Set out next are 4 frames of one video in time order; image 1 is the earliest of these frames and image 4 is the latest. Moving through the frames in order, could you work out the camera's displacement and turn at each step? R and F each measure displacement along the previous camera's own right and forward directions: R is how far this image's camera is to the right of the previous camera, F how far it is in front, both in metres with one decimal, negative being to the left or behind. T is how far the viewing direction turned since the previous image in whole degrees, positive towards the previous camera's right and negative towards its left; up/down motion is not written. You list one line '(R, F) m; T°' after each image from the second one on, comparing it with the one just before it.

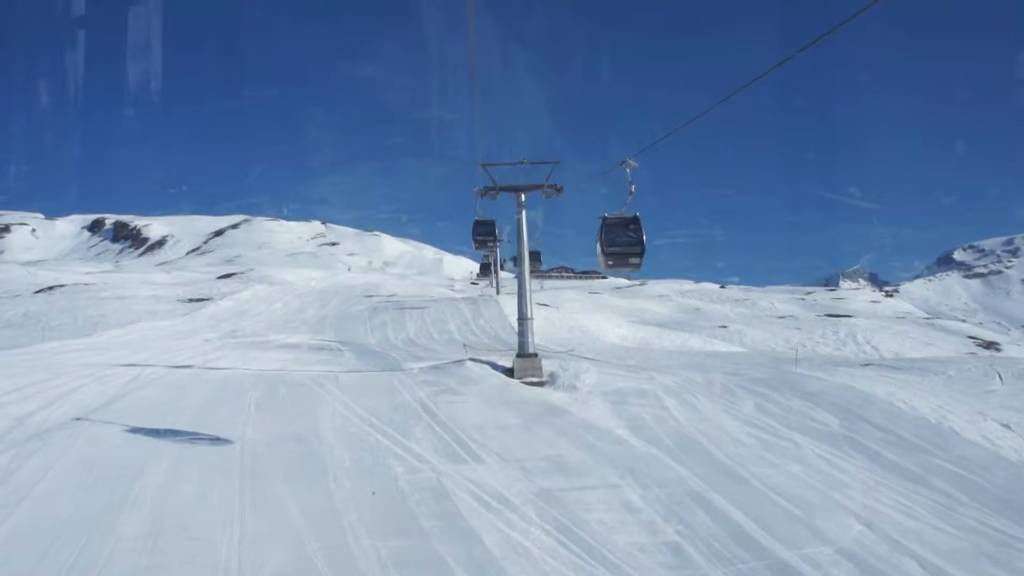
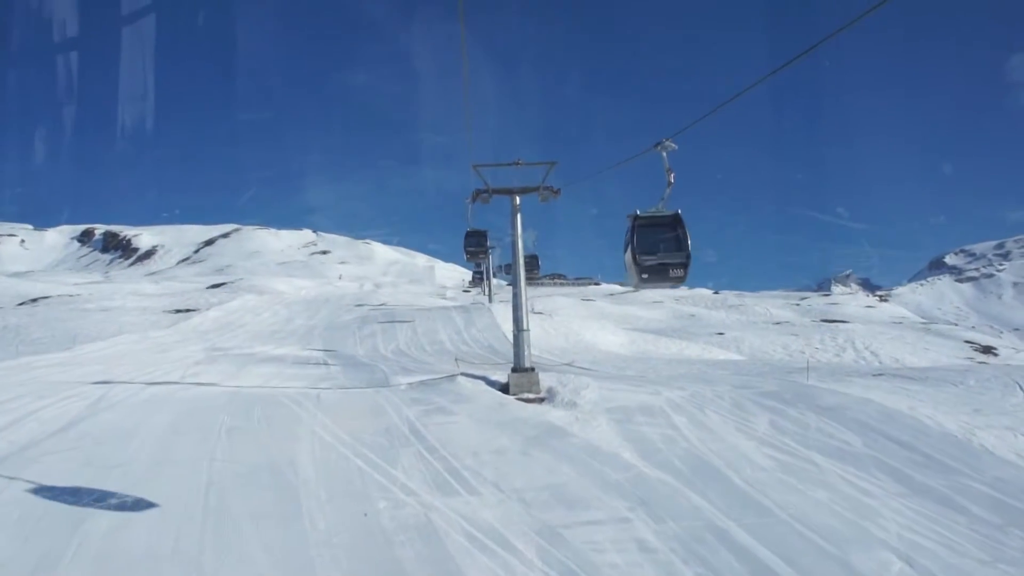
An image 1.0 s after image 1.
(0.0, +1.0) m; +1°
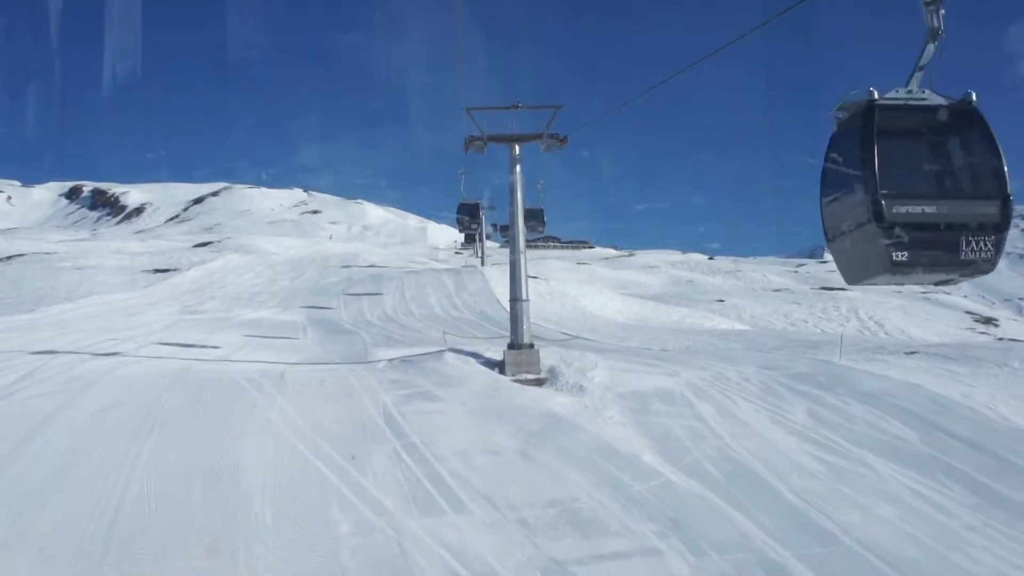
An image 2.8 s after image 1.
(-0.1, +2.0) m; +1°
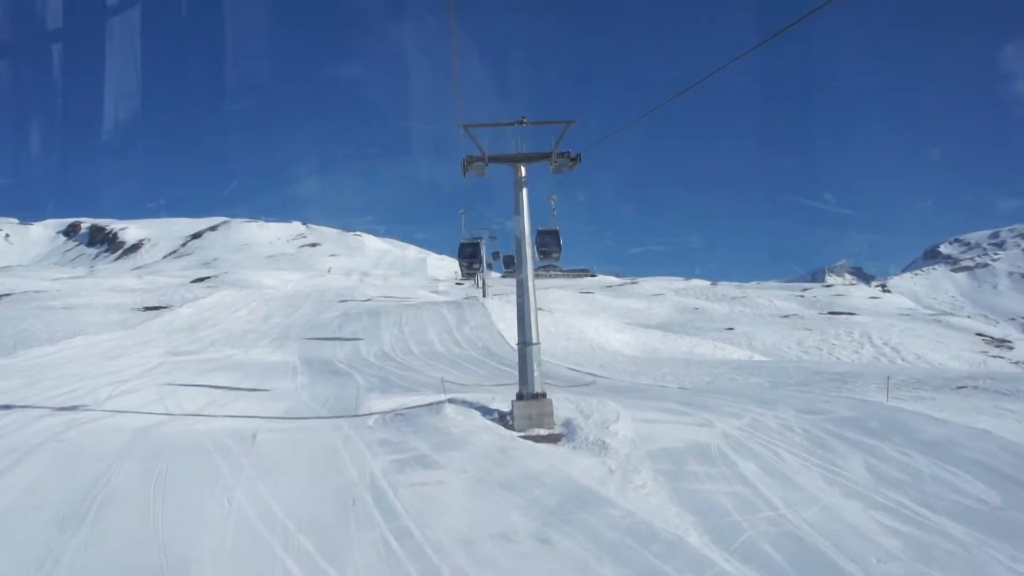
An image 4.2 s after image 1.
(-0.1, +1.5) m; 0°
